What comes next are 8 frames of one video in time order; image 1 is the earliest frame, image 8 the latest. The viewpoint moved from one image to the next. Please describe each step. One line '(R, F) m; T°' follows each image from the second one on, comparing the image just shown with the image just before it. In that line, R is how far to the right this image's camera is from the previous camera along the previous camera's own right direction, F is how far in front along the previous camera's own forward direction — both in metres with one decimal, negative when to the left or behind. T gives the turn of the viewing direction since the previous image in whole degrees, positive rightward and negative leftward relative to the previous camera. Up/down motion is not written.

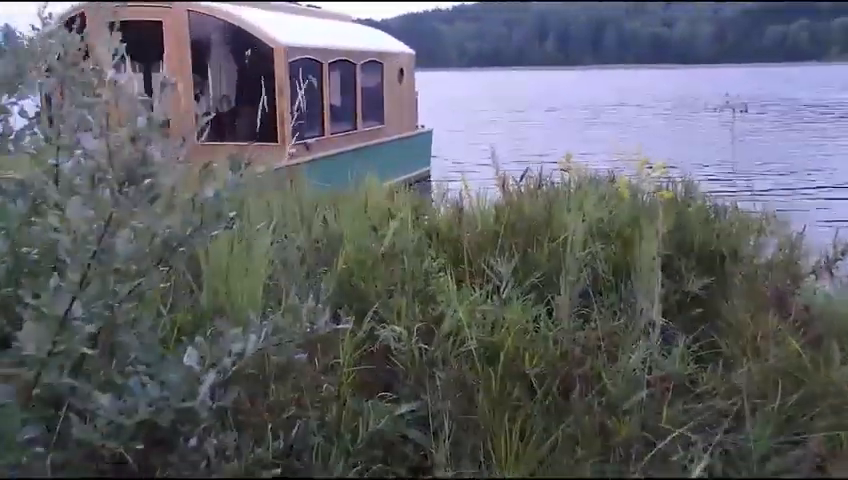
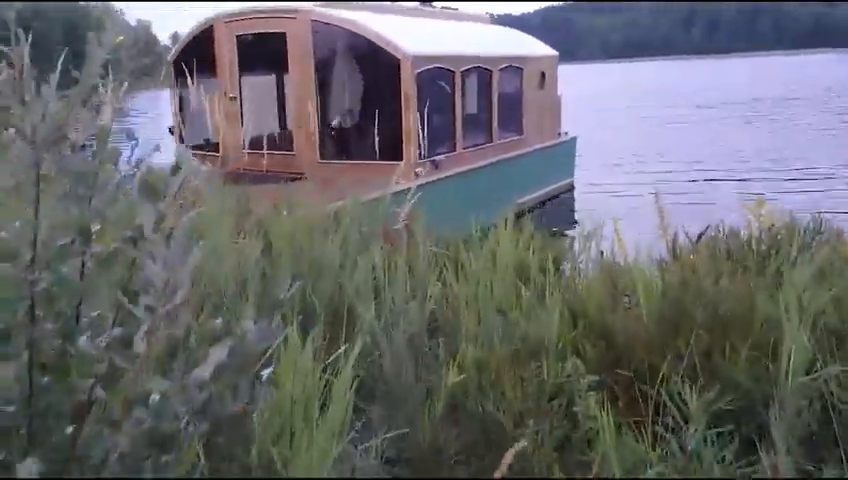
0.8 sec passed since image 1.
(0.0, +1.0) m; -11°
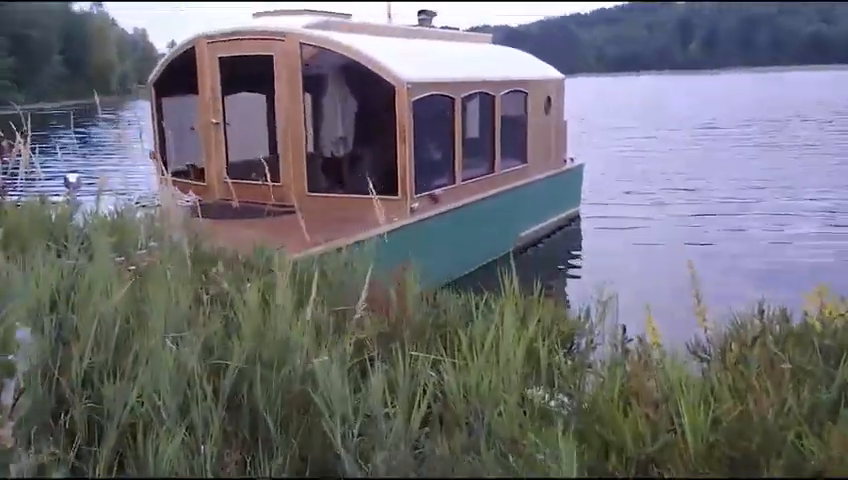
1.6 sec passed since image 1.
(0.0, +0.7) m; 0°
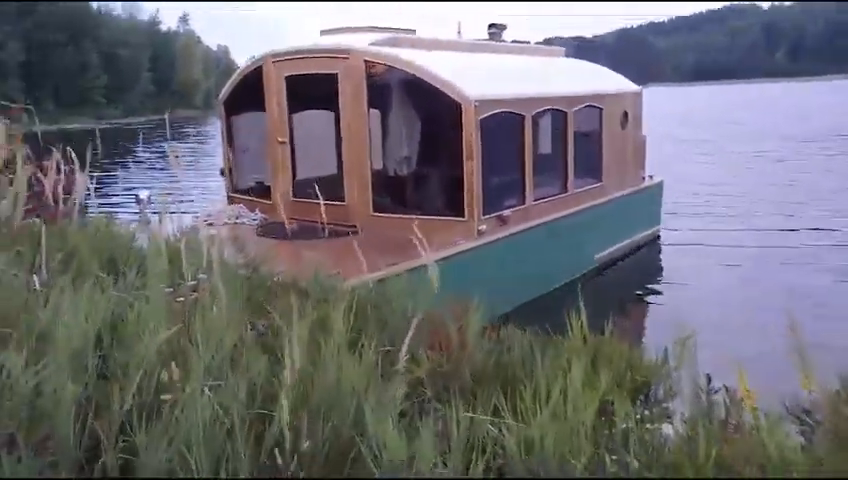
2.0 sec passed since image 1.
(+0.1, +0.3) m; -6°
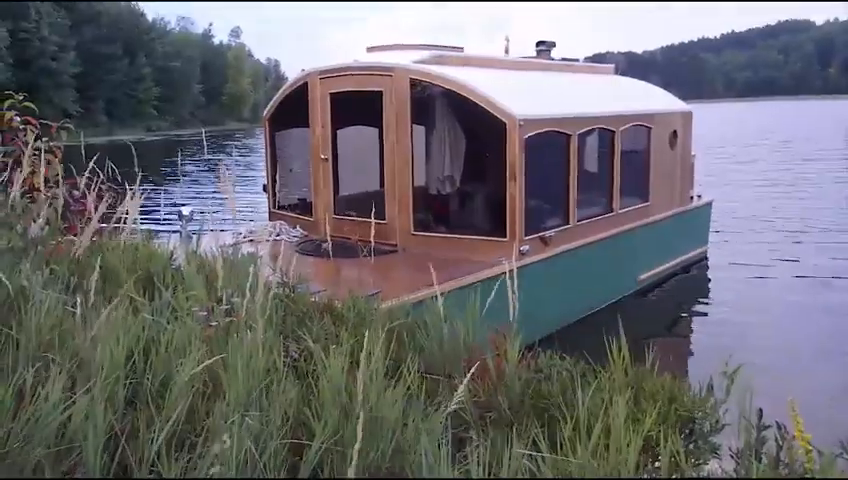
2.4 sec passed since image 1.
(0.0, +0.1) m; -3°
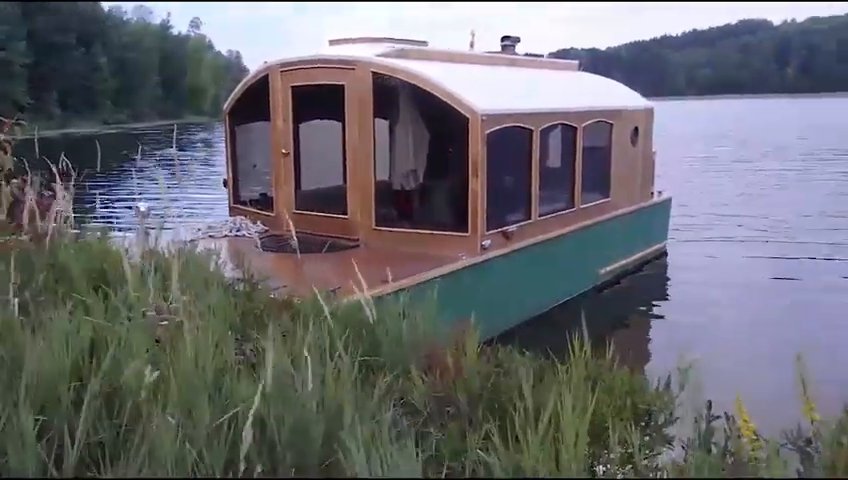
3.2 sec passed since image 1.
(0.0, 0.0) m; +3°
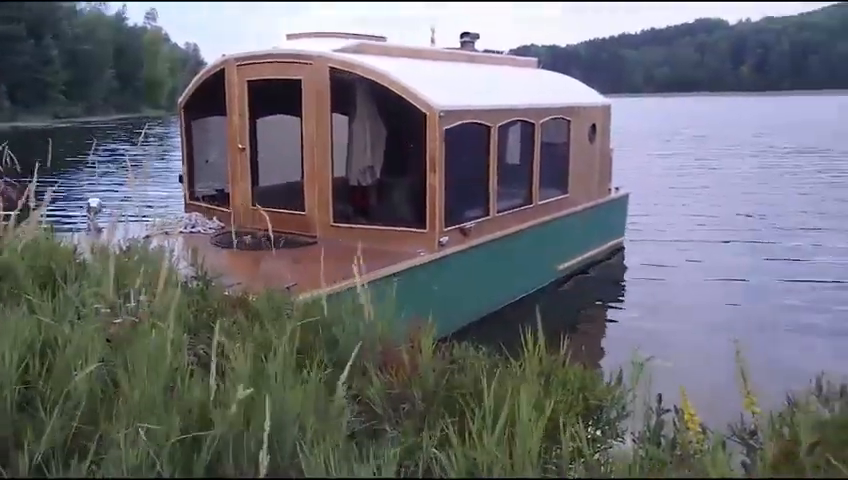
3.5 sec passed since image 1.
(0.0, 0.0) m; +3°
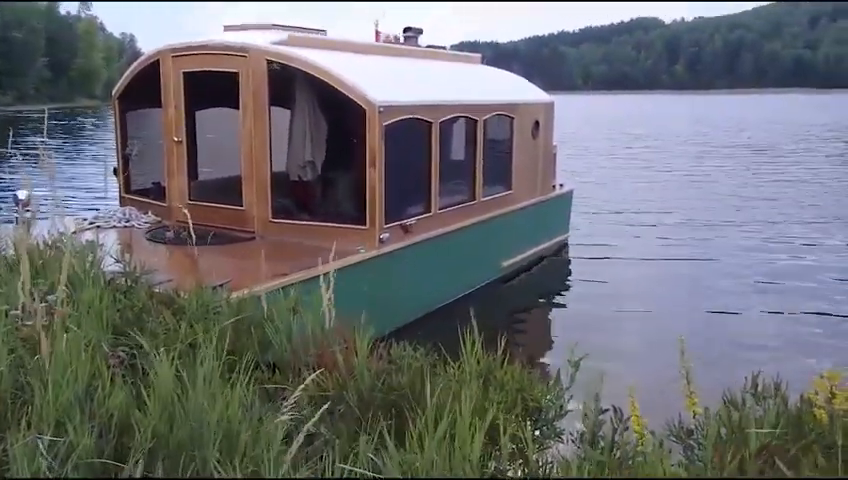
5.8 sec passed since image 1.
(+0.1, +0.1) m; +4°
